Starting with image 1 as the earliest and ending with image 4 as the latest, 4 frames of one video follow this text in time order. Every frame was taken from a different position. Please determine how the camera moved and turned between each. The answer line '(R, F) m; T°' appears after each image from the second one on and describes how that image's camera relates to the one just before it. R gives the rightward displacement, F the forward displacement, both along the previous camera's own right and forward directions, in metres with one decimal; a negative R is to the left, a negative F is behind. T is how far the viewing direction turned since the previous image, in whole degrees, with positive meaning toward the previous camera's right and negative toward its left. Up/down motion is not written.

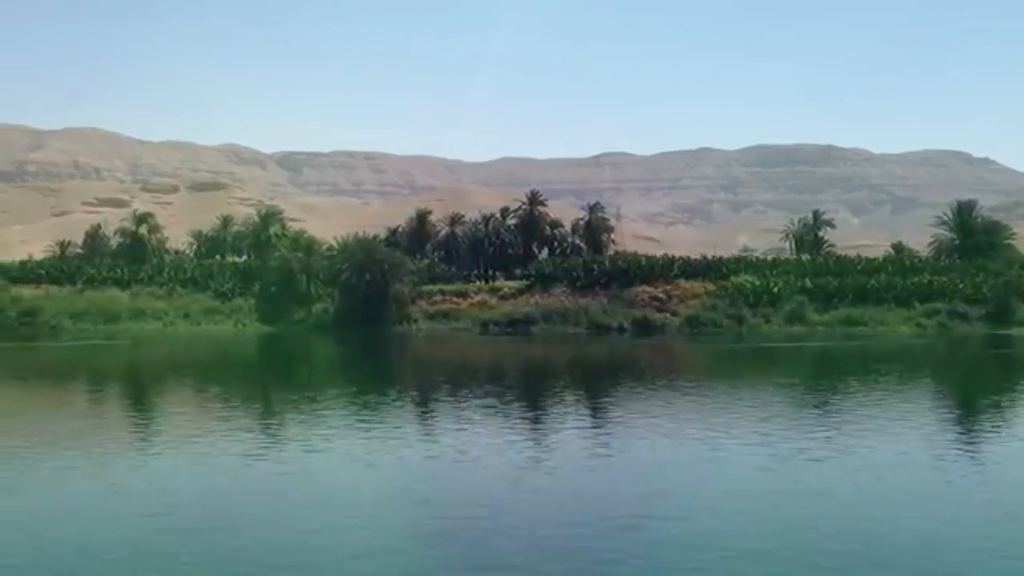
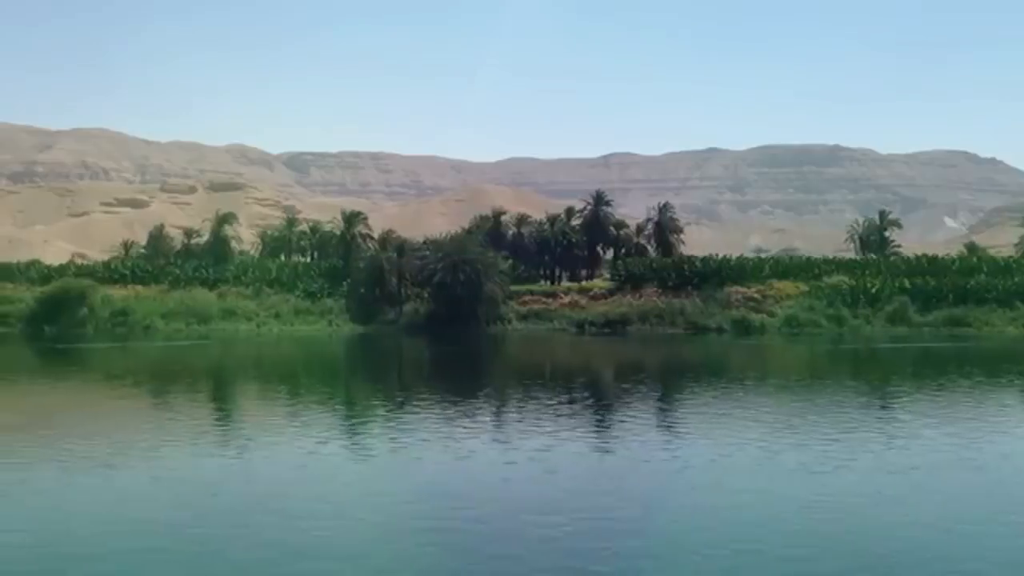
(-5.6, +0.1) m; 0°
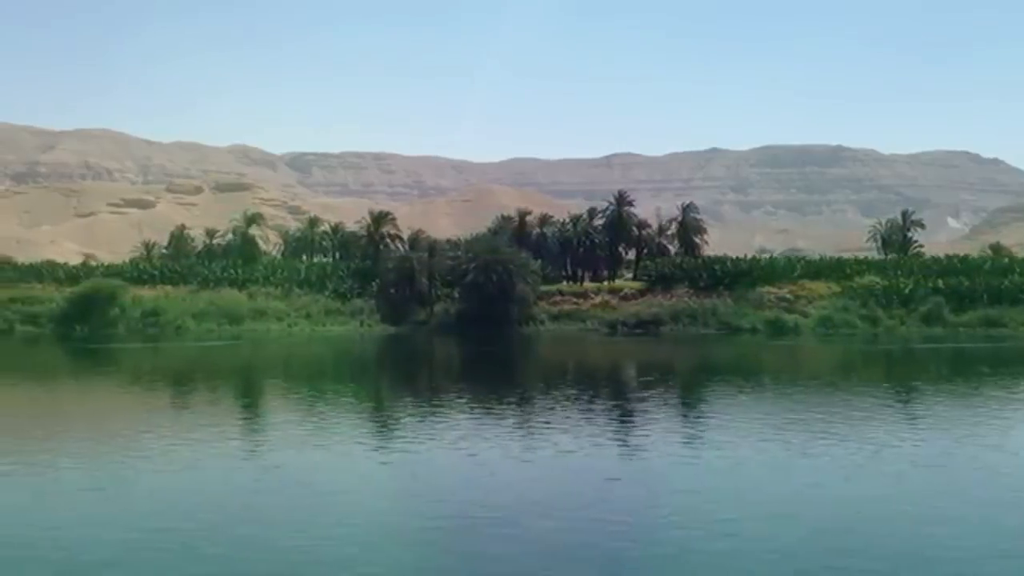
(-1.9, +0.1) m; 0°
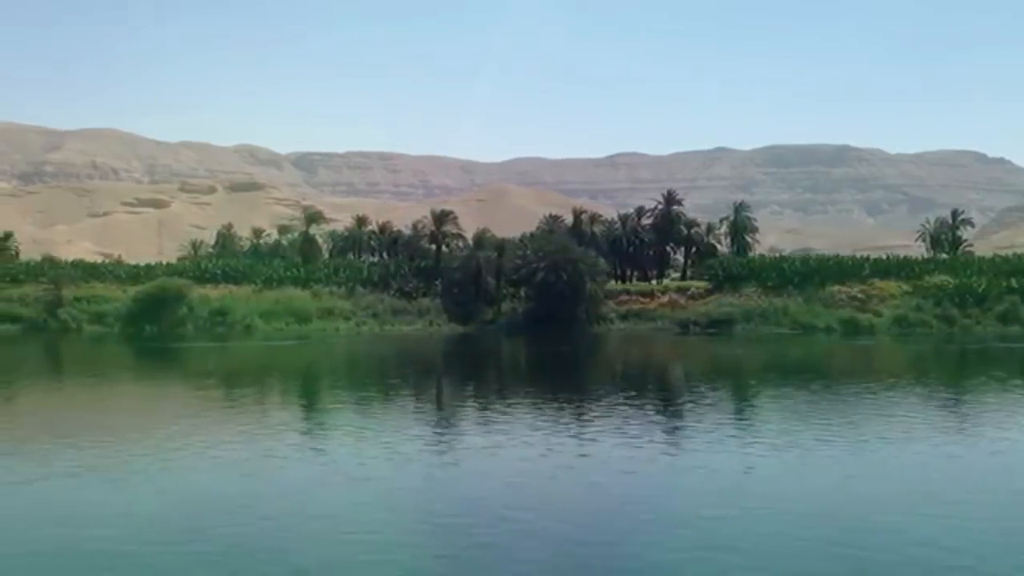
(-4.1, +0.2) m; 0°
